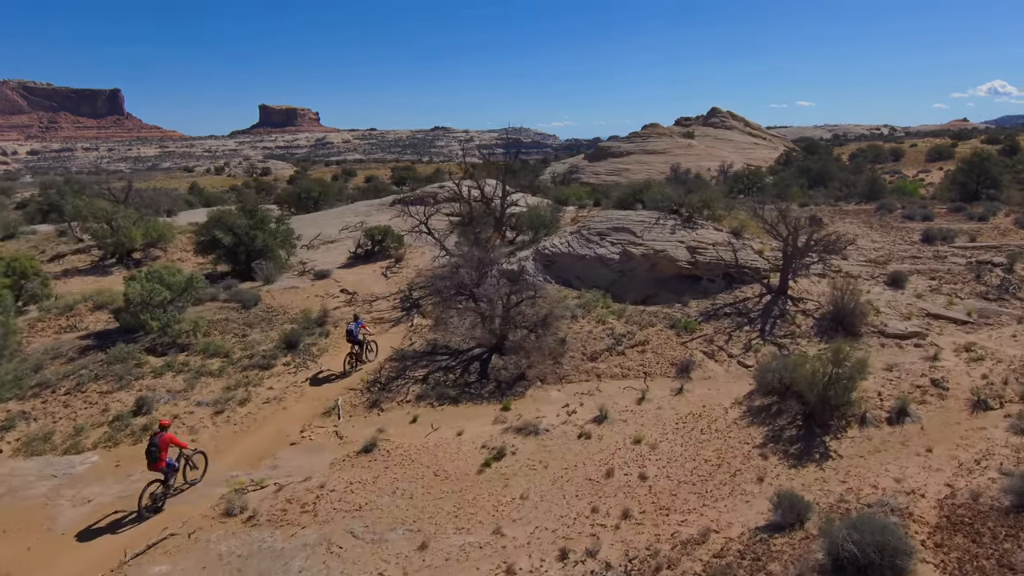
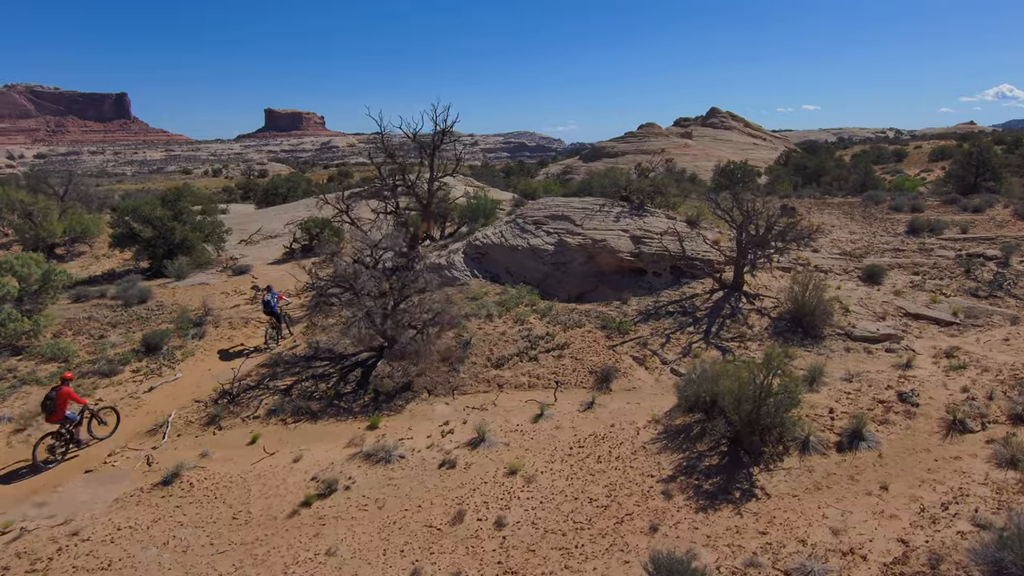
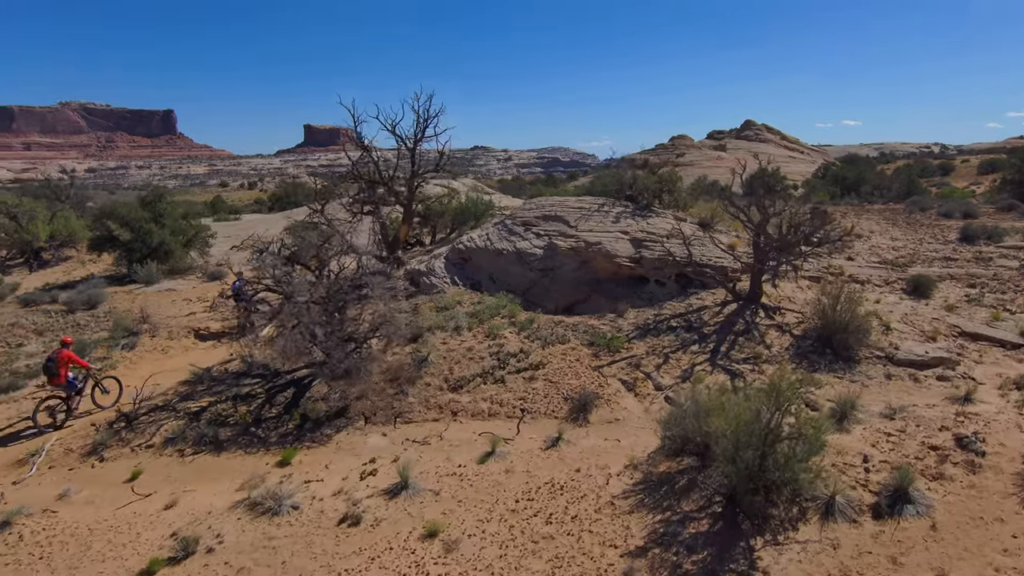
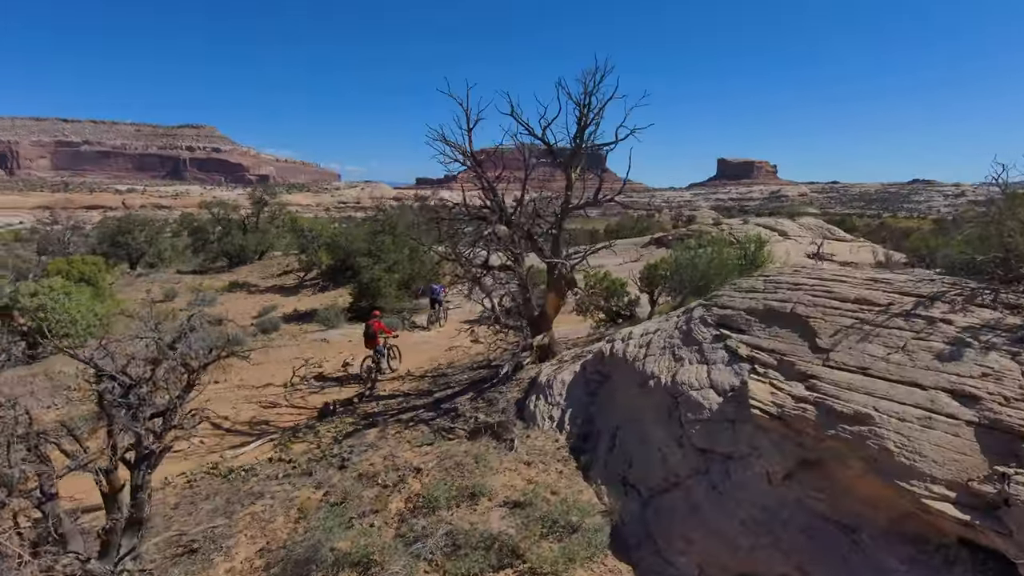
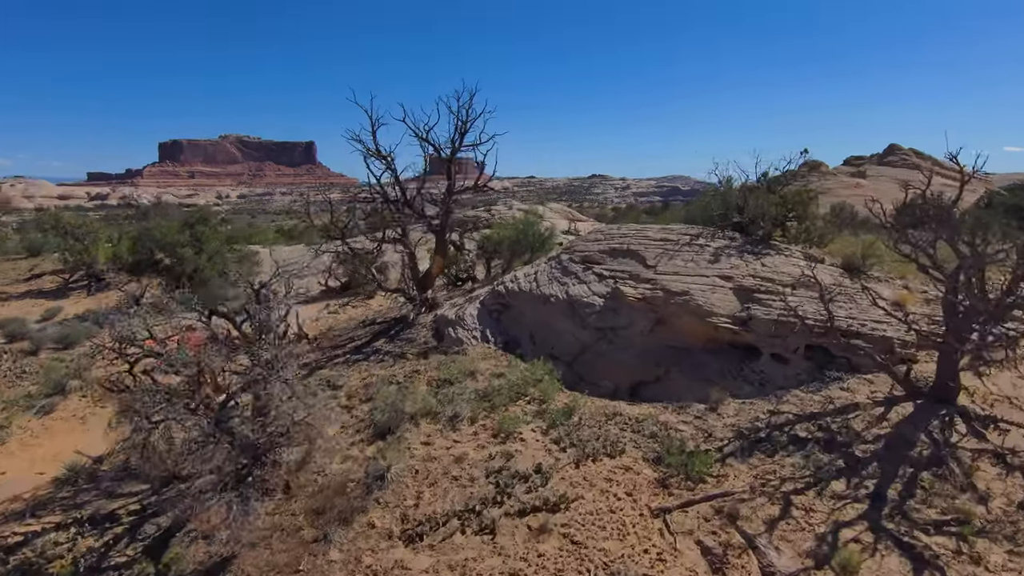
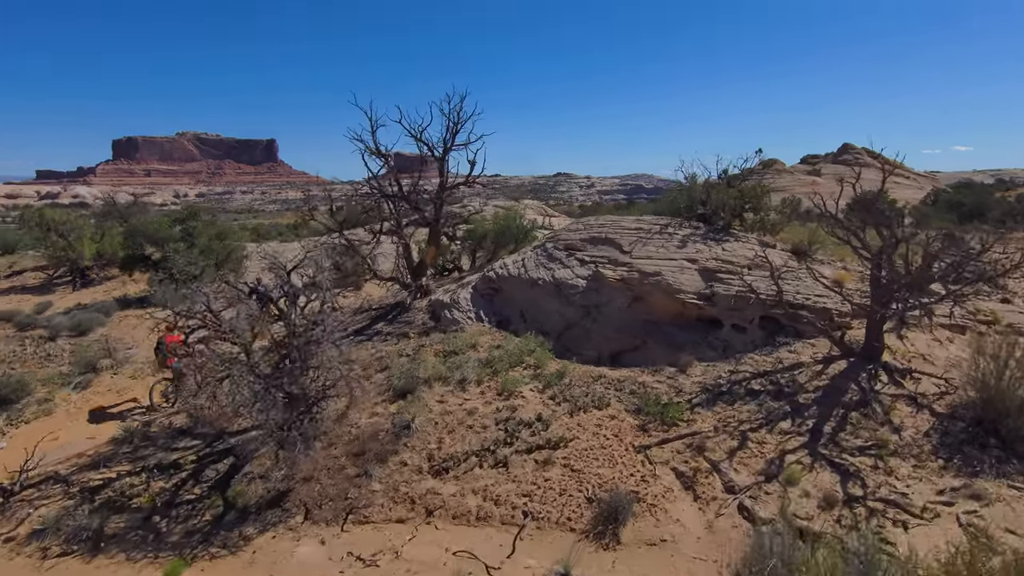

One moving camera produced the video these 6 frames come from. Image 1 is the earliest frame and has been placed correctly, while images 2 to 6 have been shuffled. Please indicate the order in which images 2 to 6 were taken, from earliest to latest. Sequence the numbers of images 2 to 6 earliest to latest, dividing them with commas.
2, 3, 6, 5, 4
